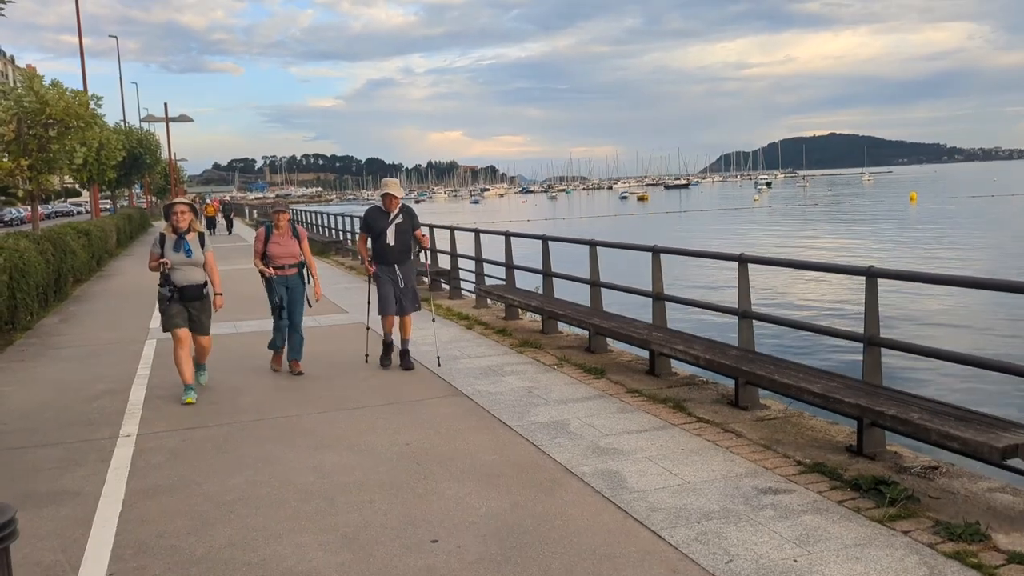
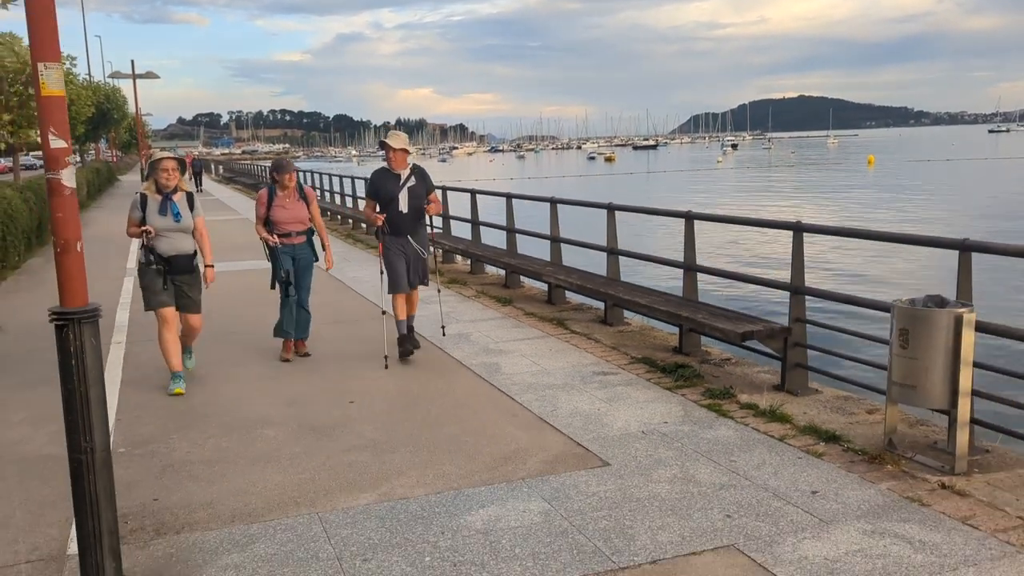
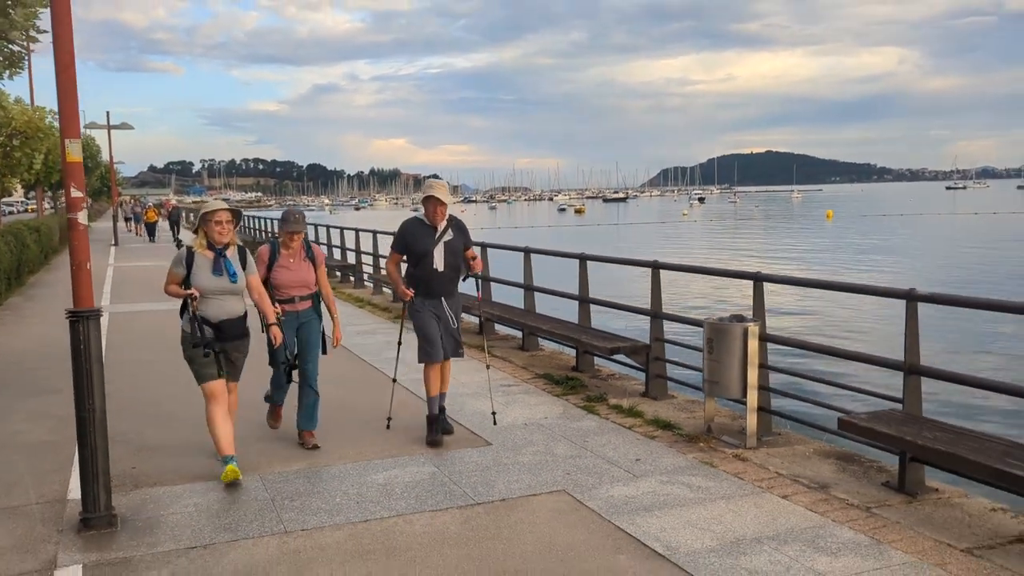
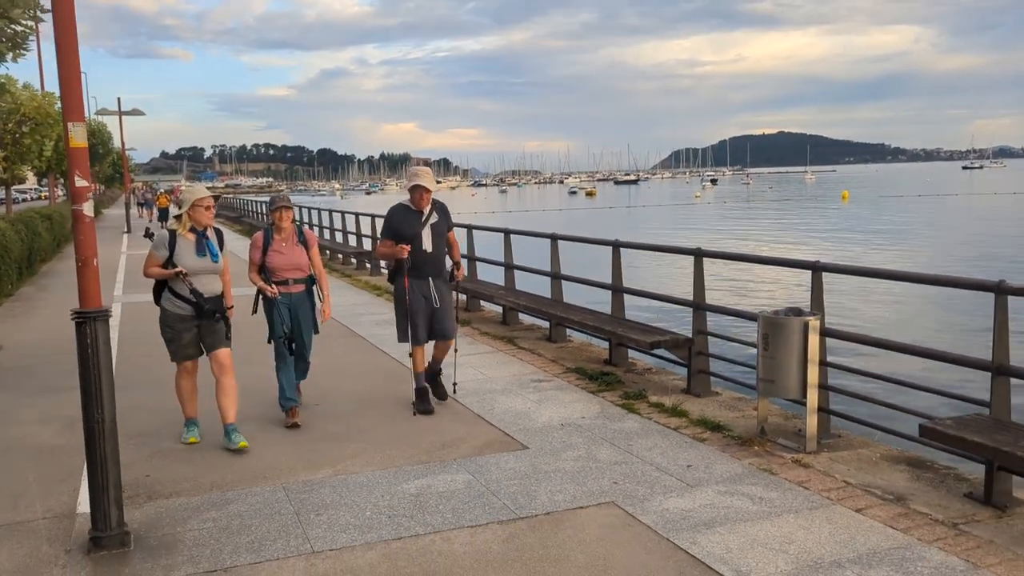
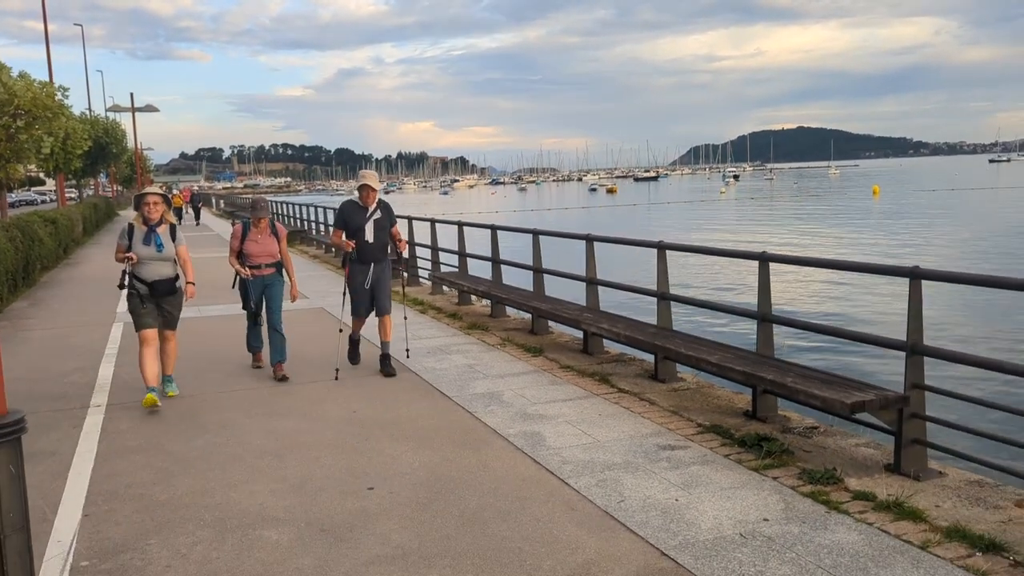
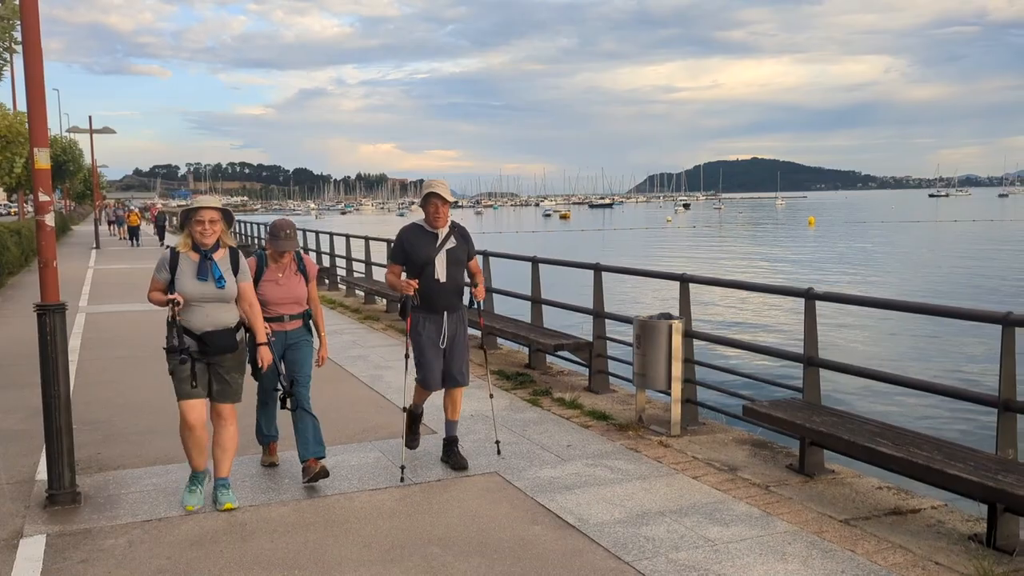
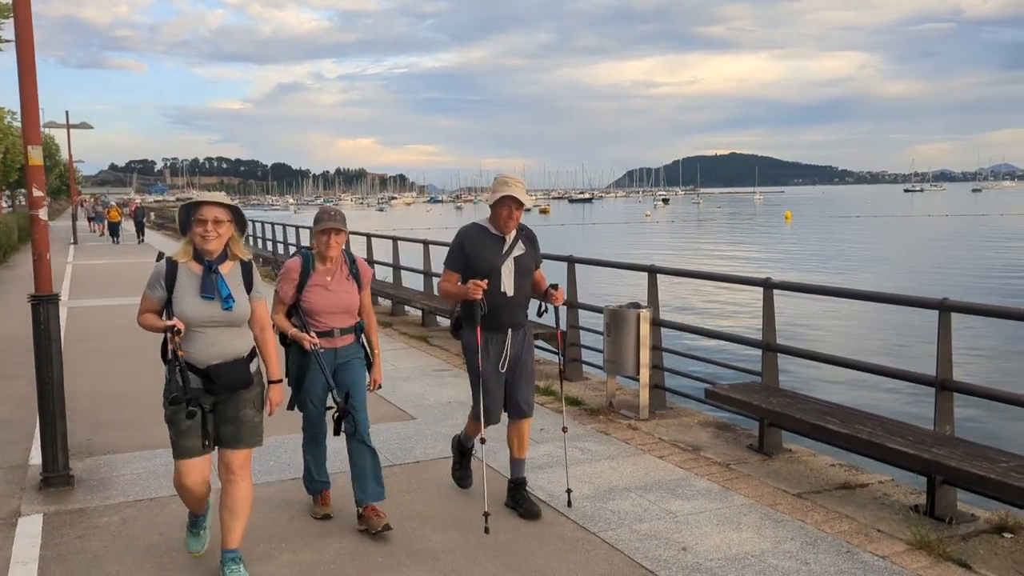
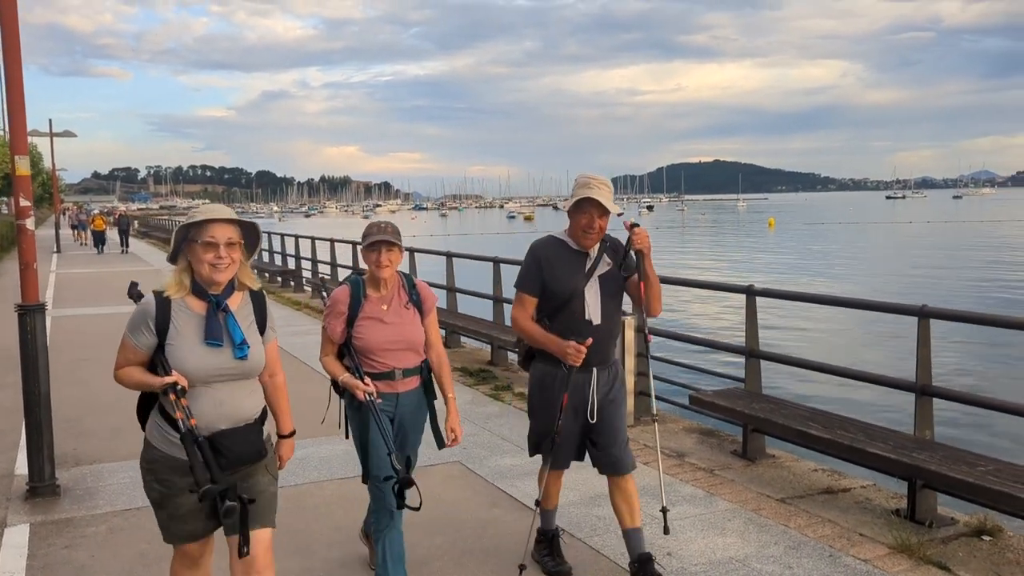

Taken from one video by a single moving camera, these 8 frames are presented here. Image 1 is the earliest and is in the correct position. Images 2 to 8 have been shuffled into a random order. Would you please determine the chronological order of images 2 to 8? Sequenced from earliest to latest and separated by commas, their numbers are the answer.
5, 2, 4, 3, 6, 7, 8
